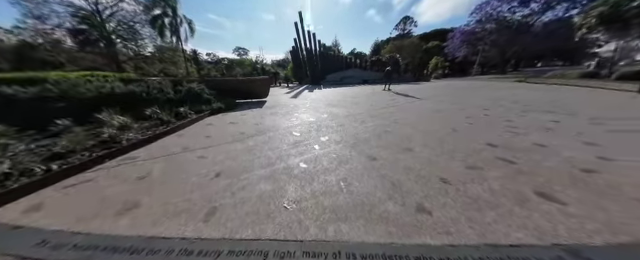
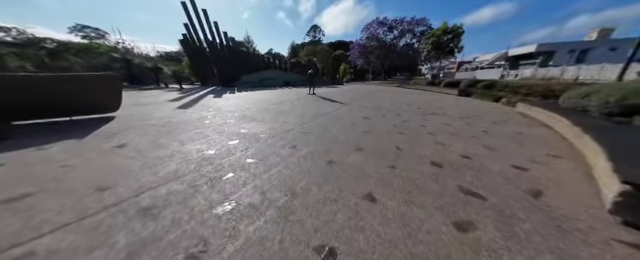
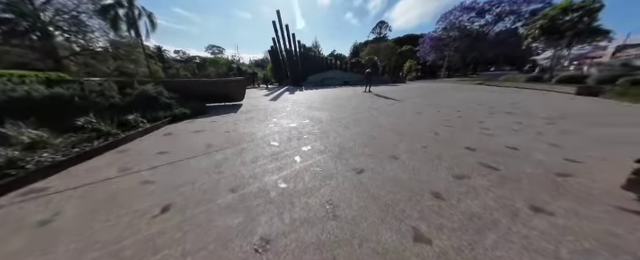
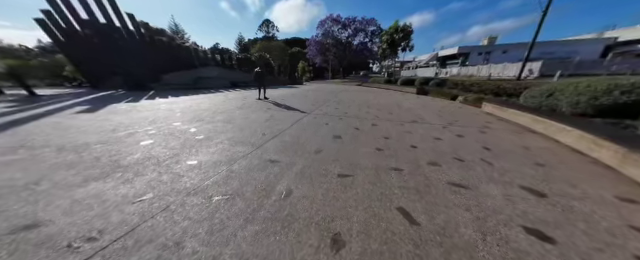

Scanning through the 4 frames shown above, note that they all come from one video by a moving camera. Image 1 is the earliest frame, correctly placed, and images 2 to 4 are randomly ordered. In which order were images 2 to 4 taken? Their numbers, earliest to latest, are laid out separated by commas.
3, 2, 4
